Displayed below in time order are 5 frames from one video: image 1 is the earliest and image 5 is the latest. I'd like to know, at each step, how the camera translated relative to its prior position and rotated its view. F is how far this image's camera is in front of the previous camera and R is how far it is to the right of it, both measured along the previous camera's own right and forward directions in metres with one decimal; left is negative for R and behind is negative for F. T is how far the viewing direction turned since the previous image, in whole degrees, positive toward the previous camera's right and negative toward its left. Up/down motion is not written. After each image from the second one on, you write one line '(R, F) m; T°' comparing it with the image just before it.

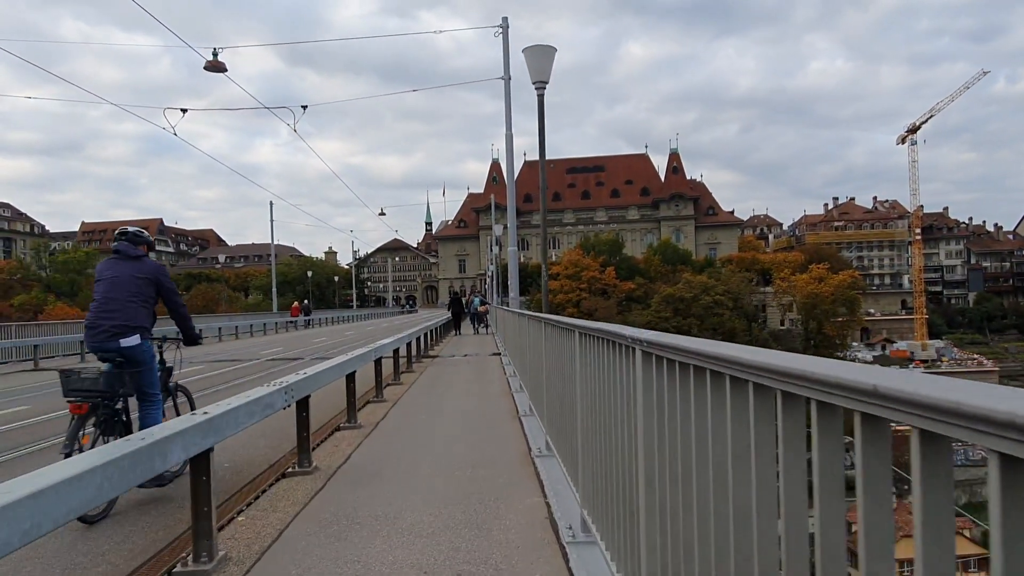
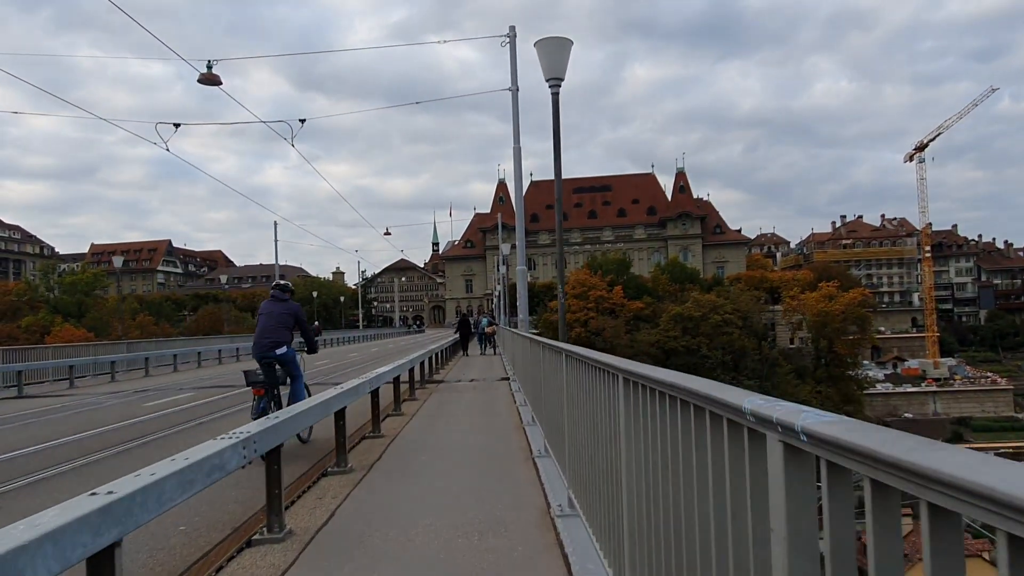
(0.0, +0.3) m; -1°
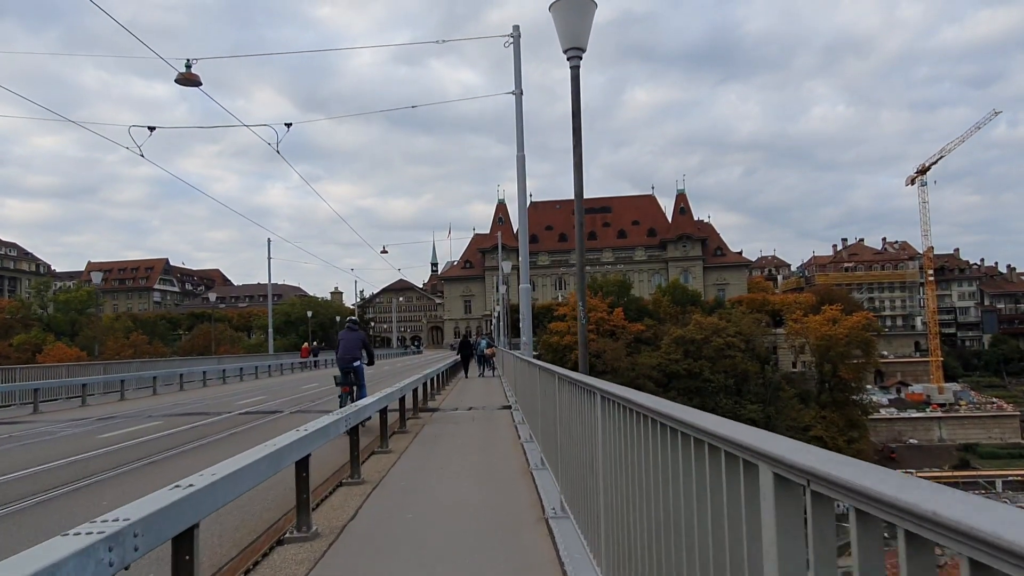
(0.0, +0.6) m; 0°
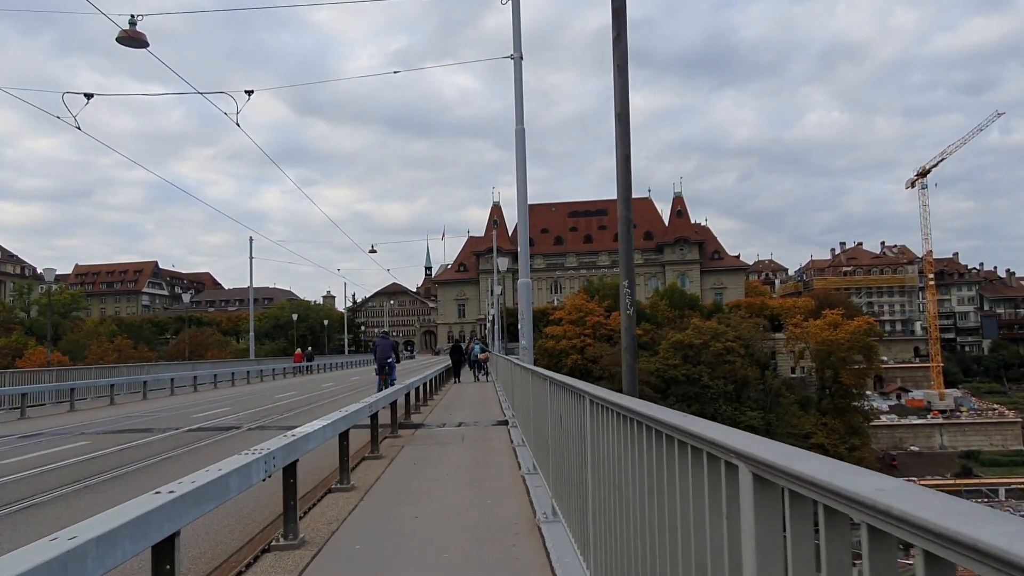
(0.0, +1.0) m; 0°
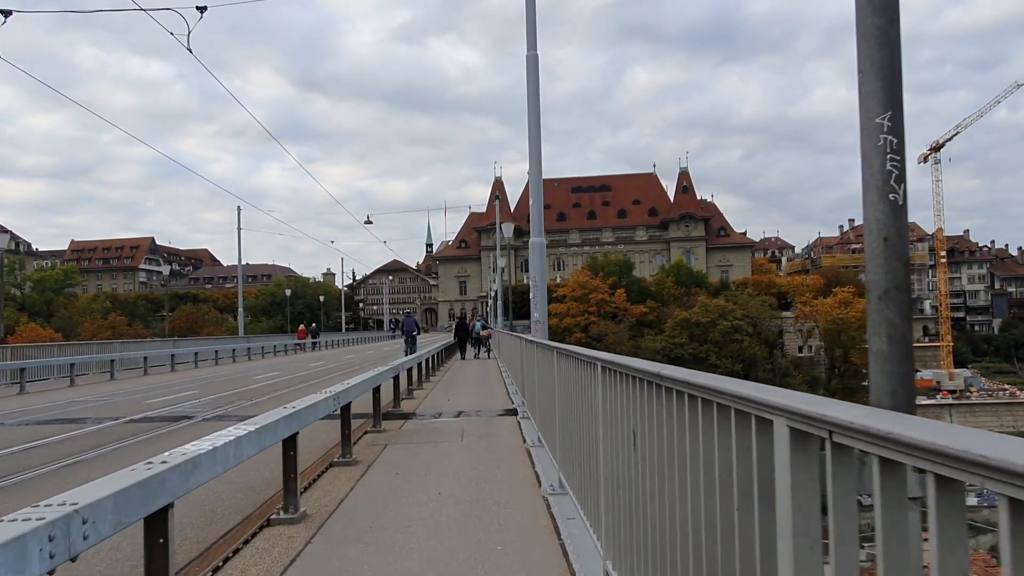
(0.0, +1.1) m; 0°
